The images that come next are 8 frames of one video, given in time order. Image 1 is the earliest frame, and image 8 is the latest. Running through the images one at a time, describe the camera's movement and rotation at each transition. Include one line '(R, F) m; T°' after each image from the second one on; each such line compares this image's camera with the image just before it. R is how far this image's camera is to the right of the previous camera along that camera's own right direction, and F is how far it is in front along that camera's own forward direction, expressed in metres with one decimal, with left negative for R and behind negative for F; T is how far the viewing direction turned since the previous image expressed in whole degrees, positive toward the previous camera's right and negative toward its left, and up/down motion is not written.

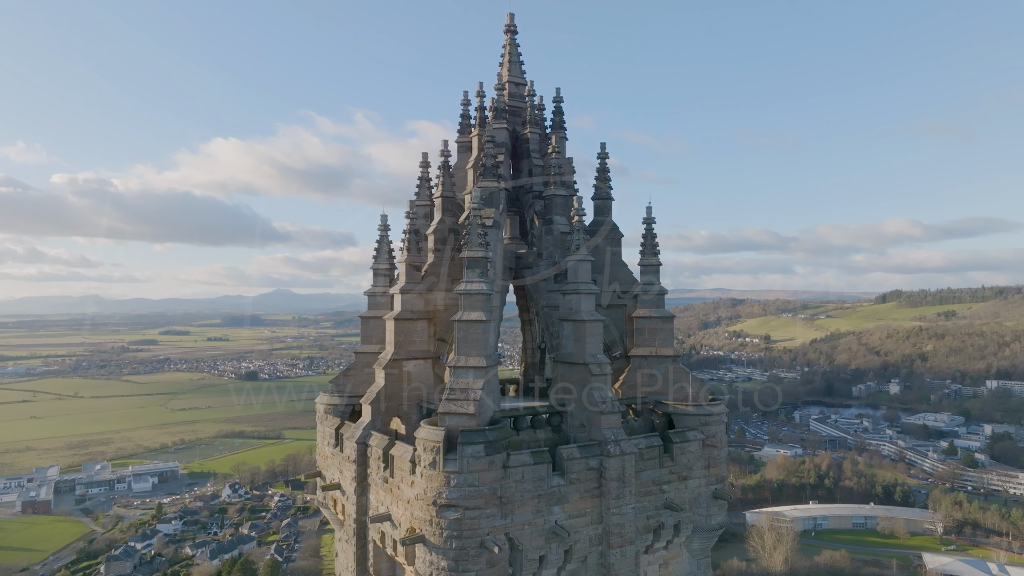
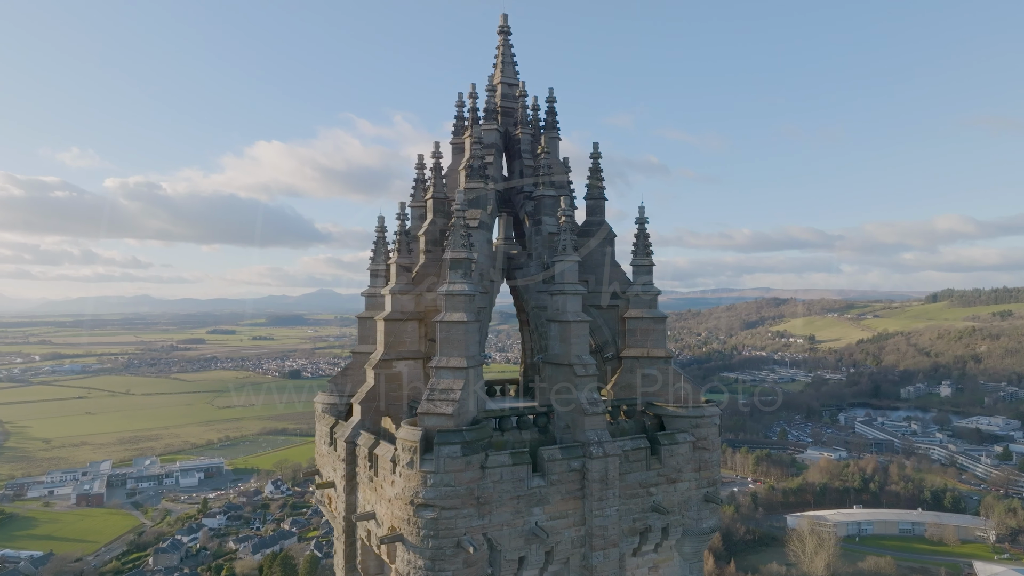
(+0.5, 0.0) m; -3°
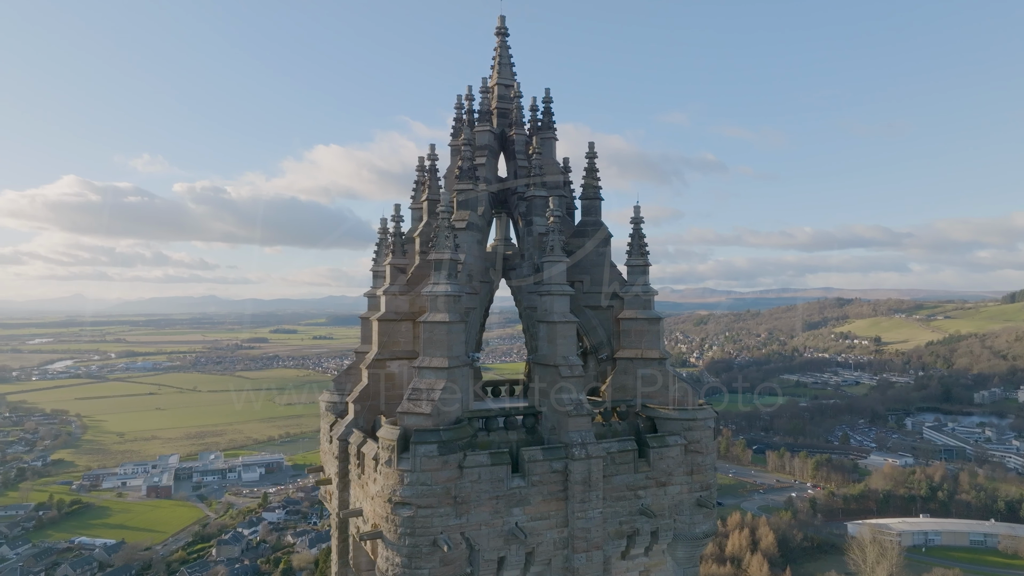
(+0.6, 0.0) m; -4°
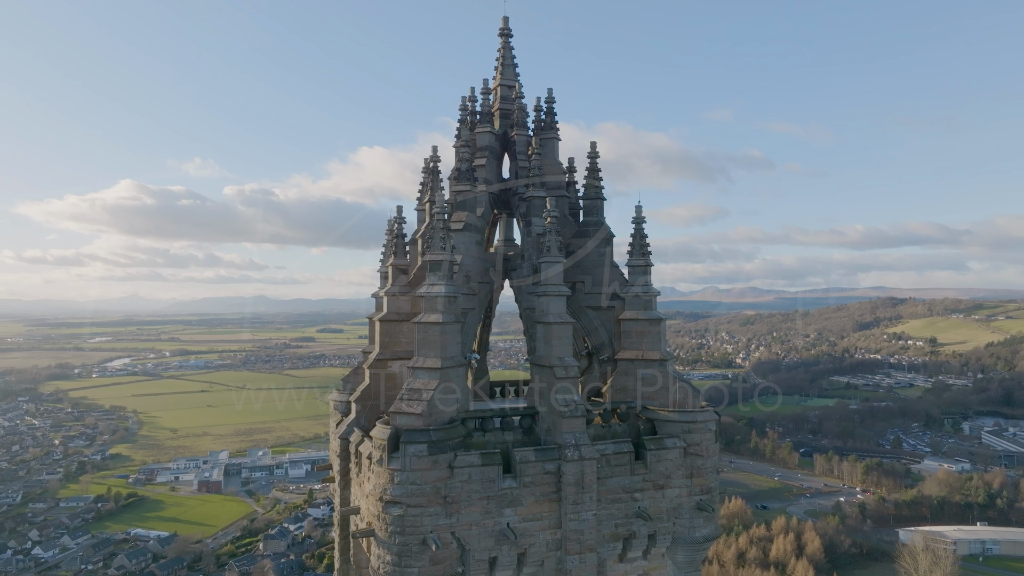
(+0.4, 0.0) m; -3°
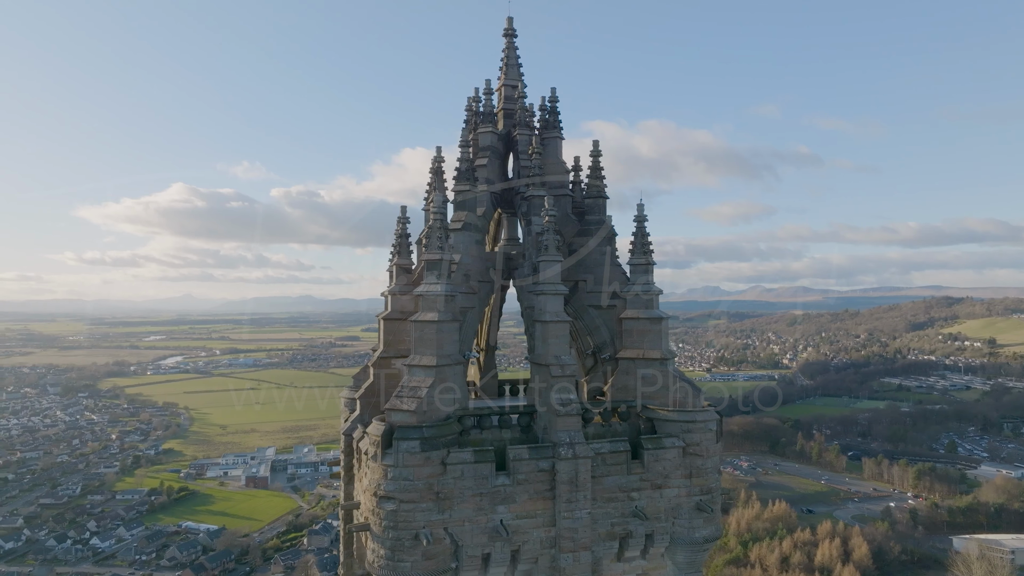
(+0.4, 0.0) m; -3°
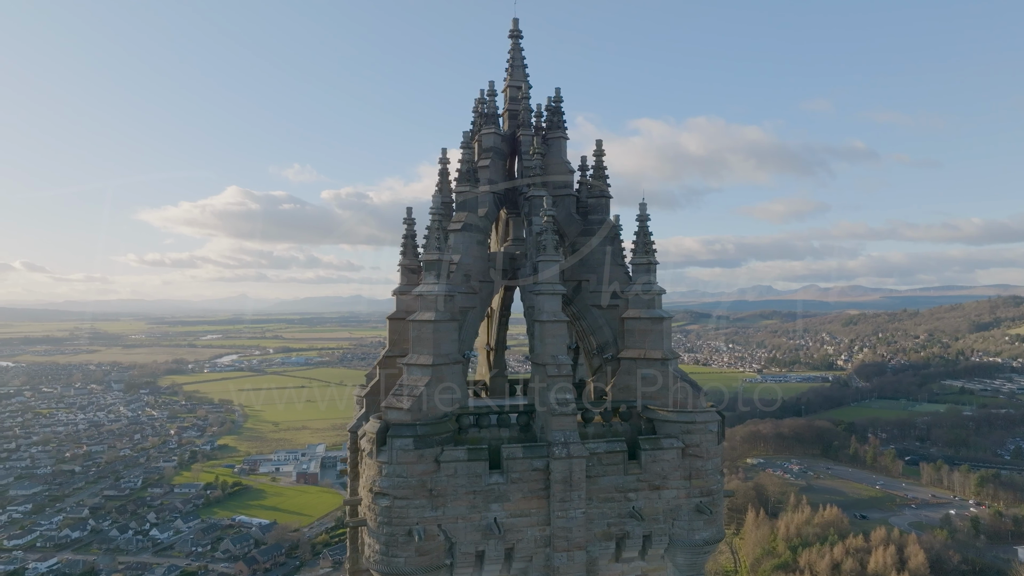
(+0.4, 0.0) m; -4°
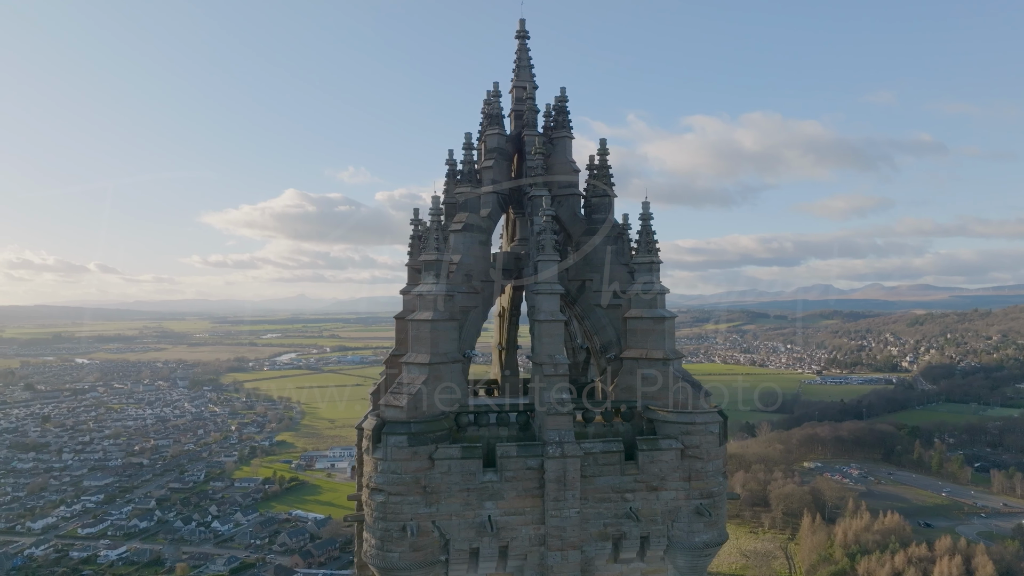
(+0.5, 0.0) m; -4°
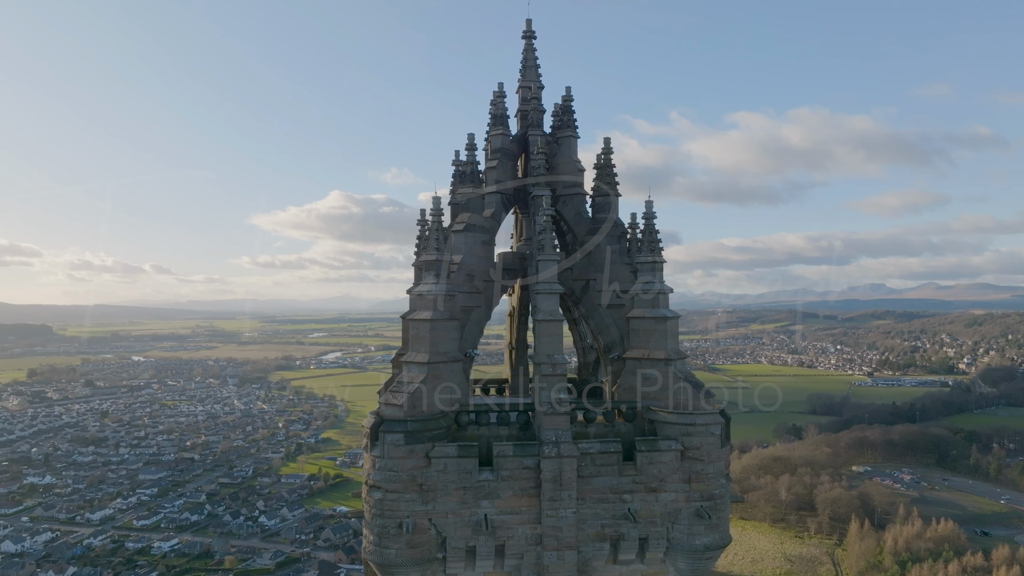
(+0.4, 0.0) m; -3°
